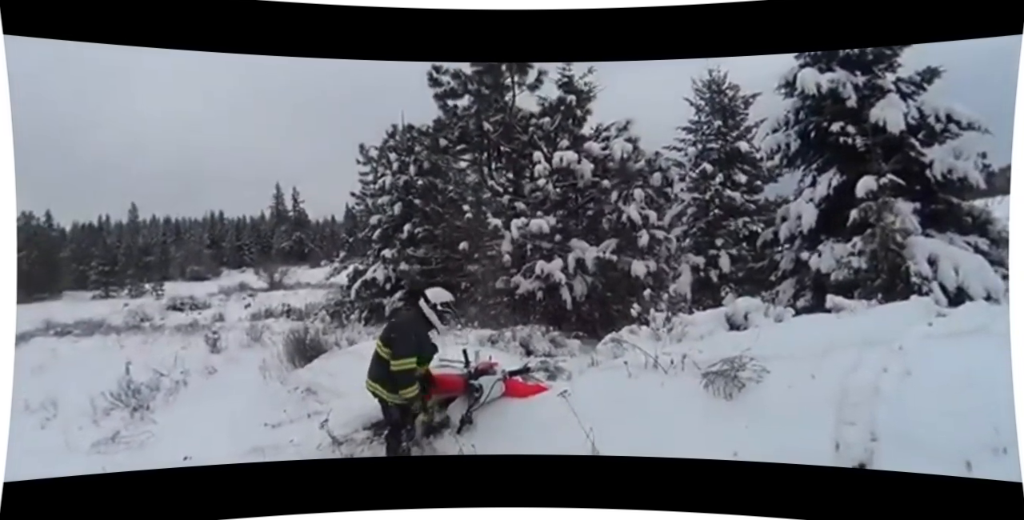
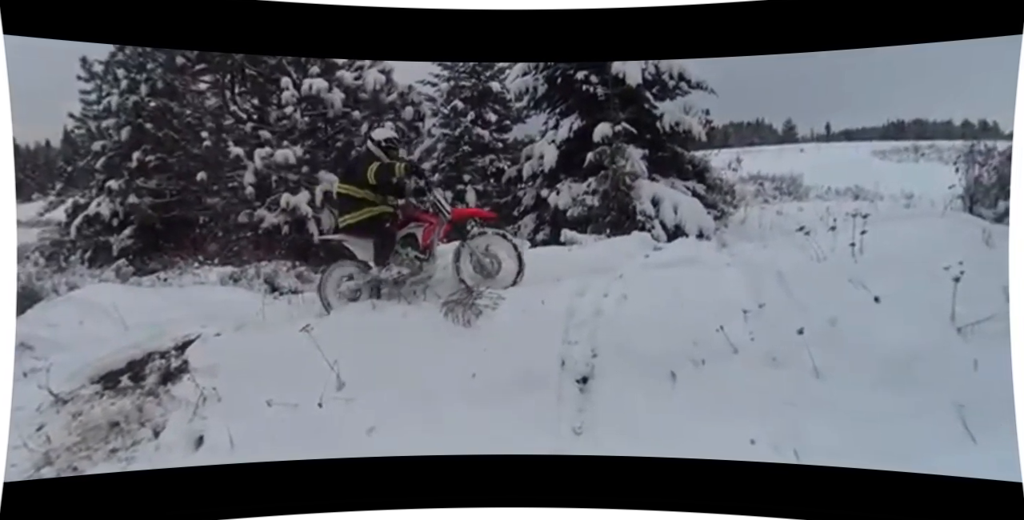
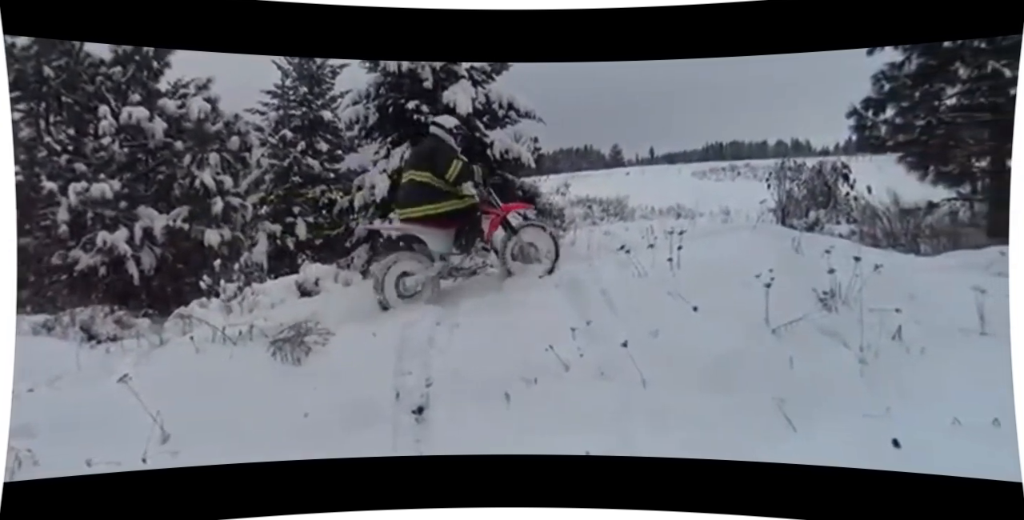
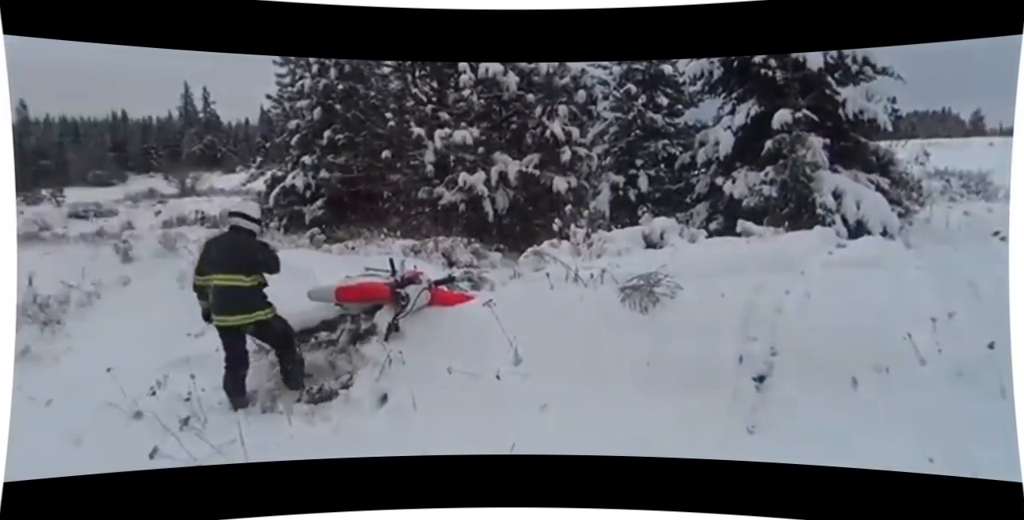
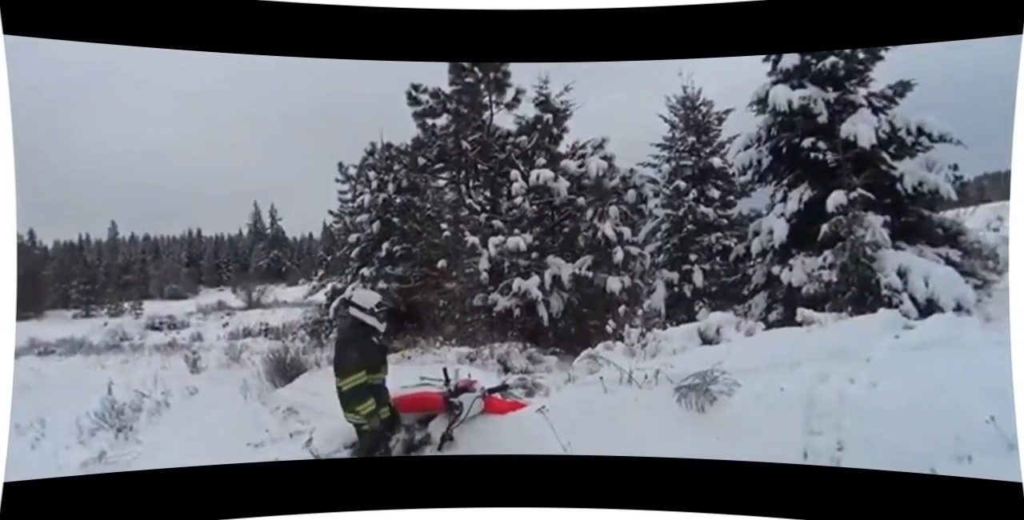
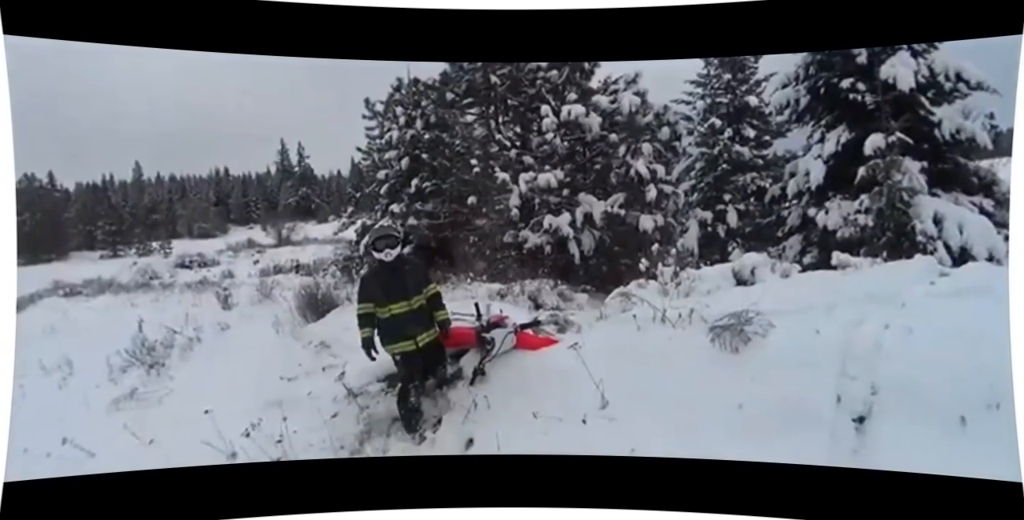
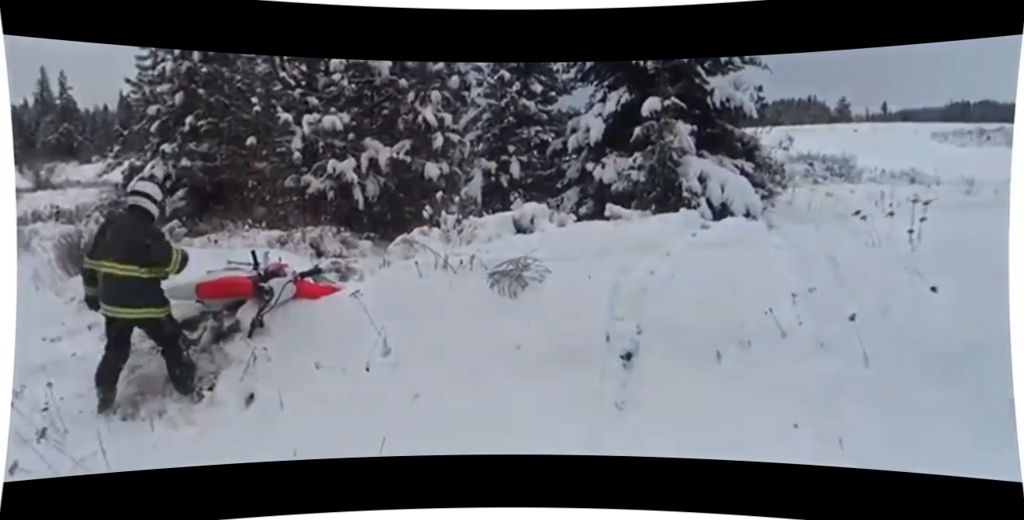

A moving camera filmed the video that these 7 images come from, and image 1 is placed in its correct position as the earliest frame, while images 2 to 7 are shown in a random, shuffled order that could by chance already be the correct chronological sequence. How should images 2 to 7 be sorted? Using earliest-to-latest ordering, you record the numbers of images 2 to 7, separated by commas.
6, 5, 7, 4, 2, 3
